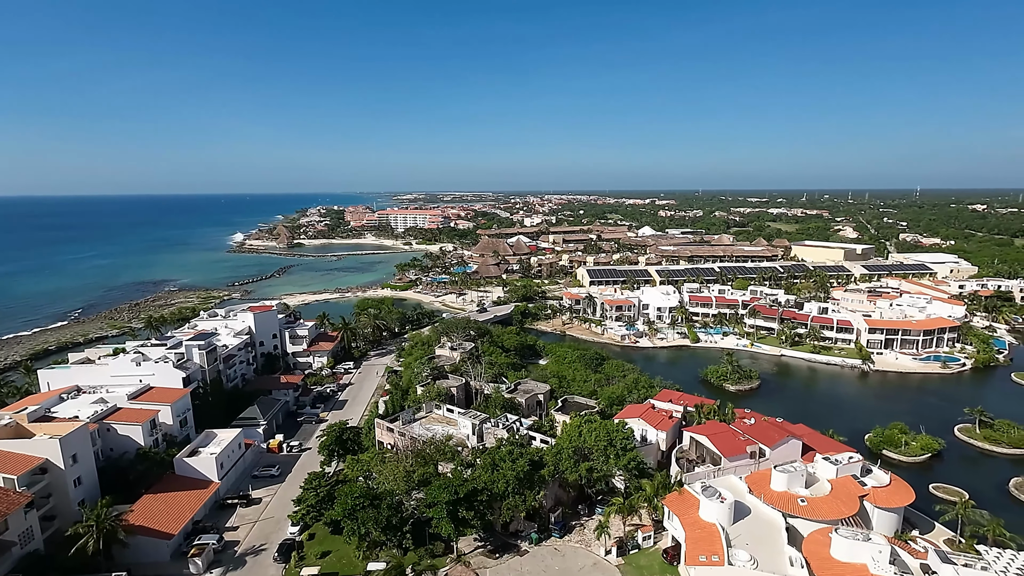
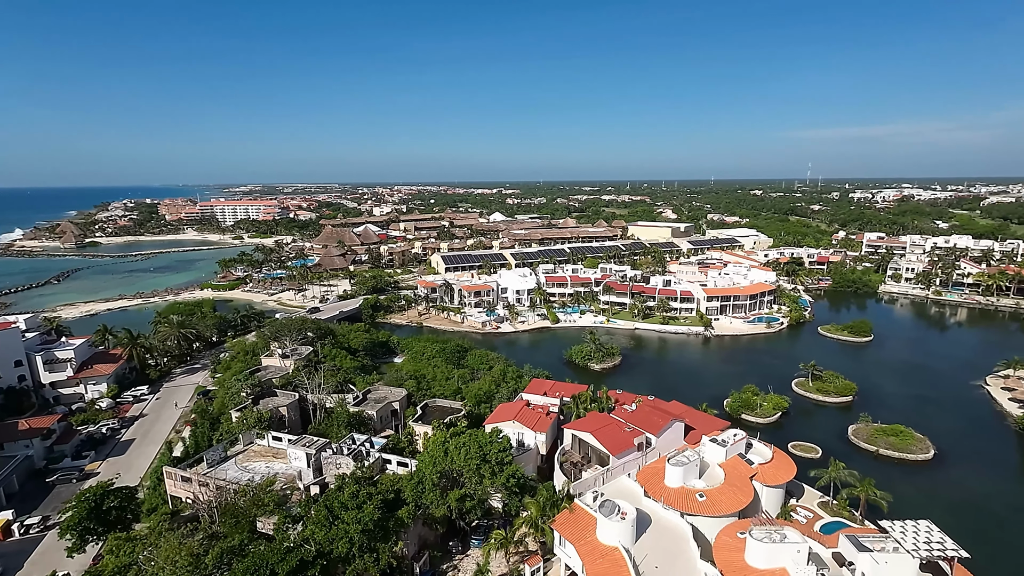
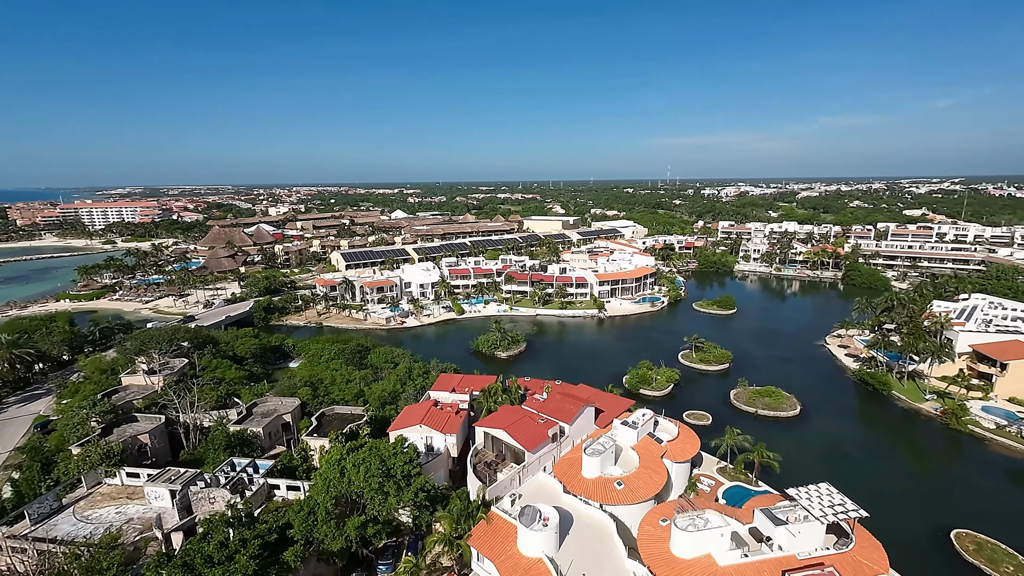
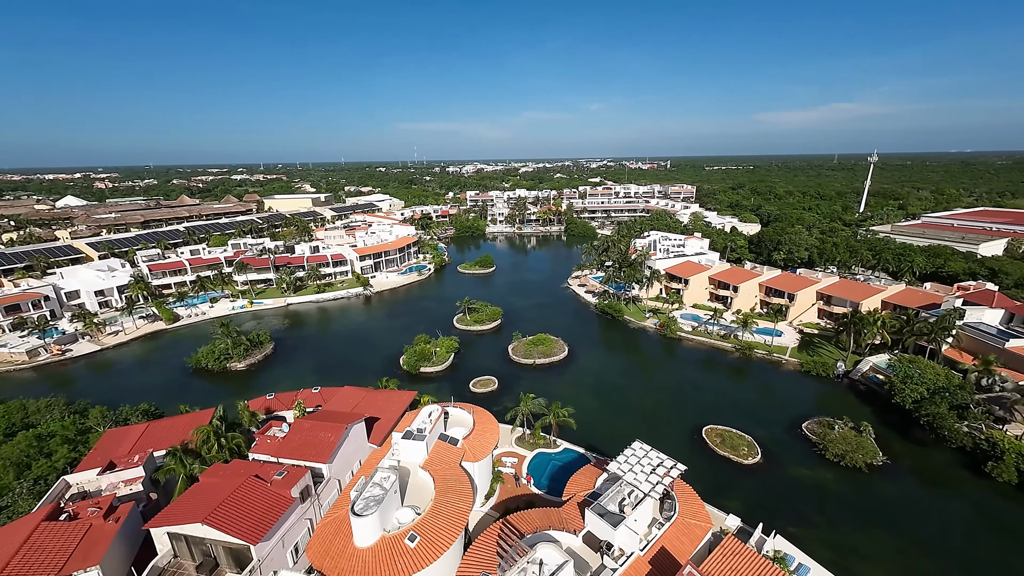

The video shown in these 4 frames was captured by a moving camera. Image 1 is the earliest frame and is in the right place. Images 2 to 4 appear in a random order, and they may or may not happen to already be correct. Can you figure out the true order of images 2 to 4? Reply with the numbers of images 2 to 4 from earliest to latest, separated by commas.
2, 3, 4
